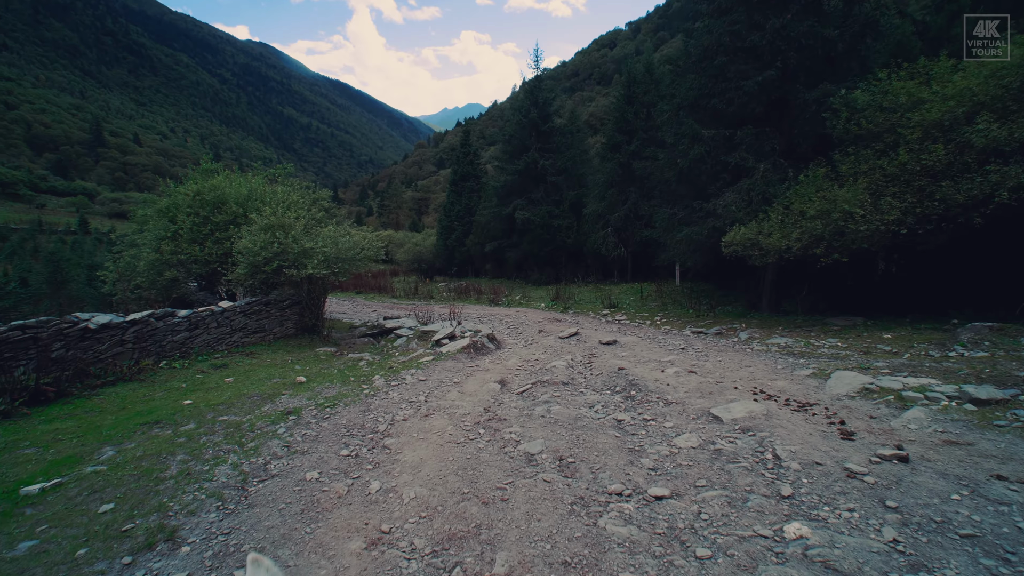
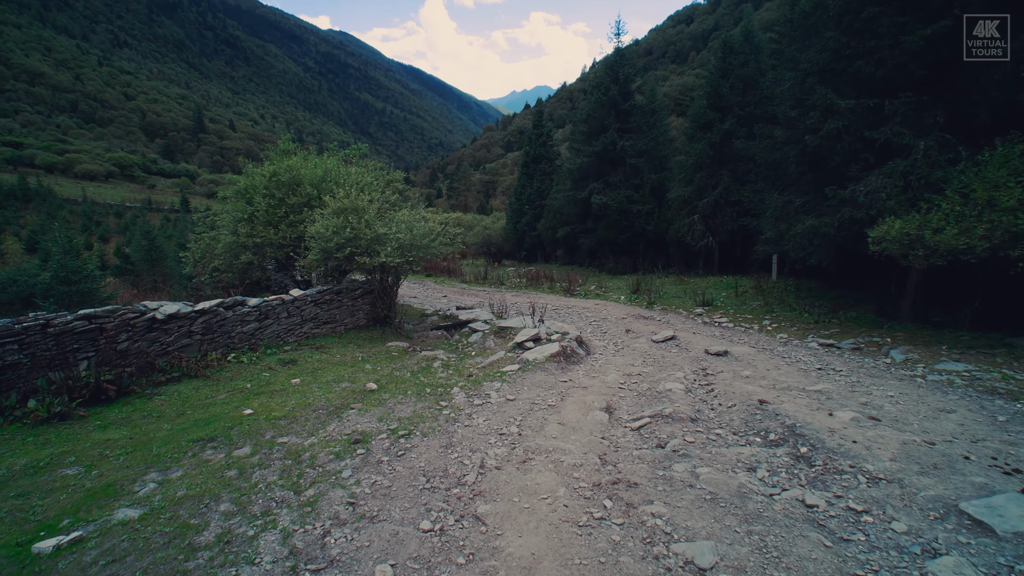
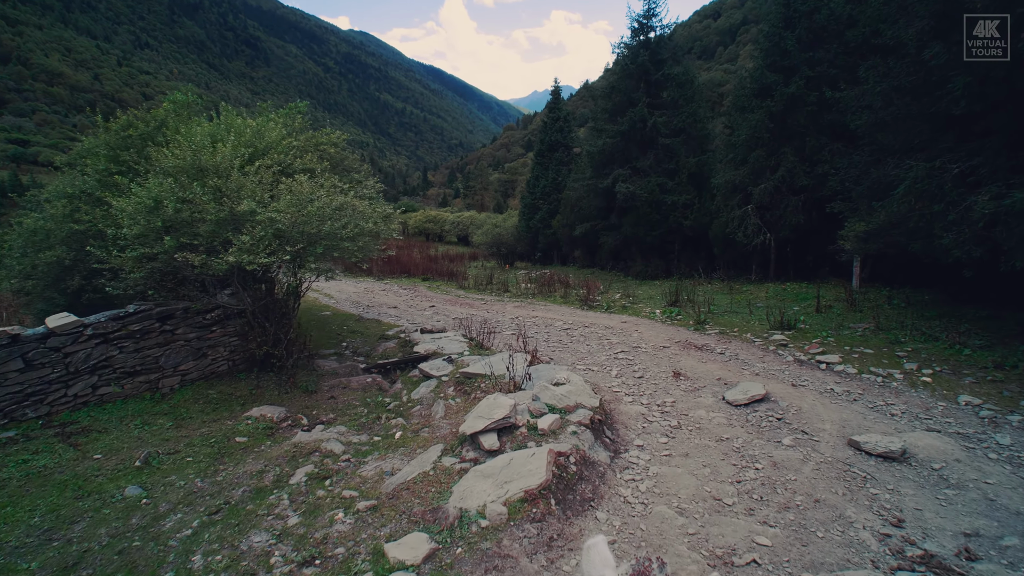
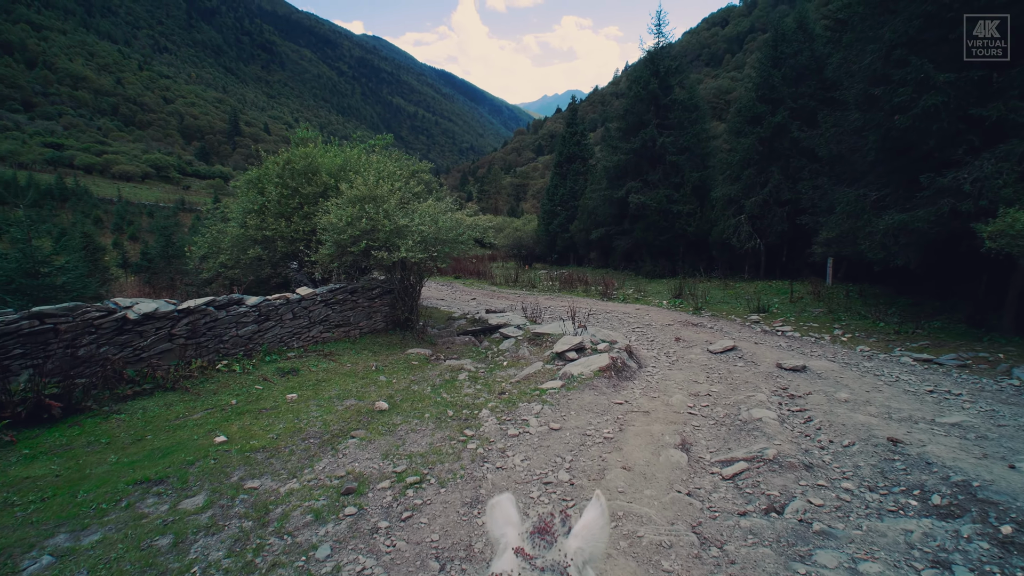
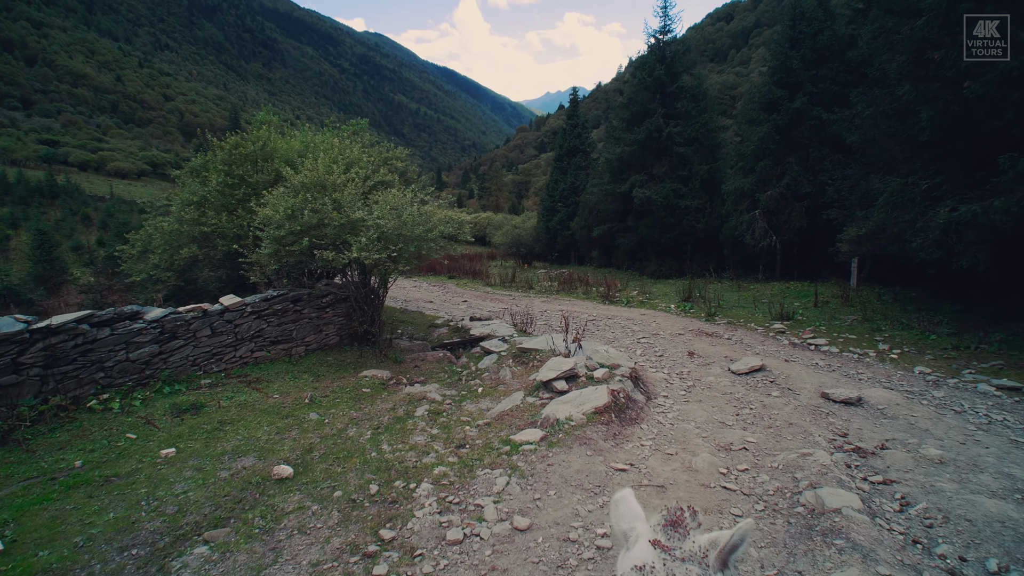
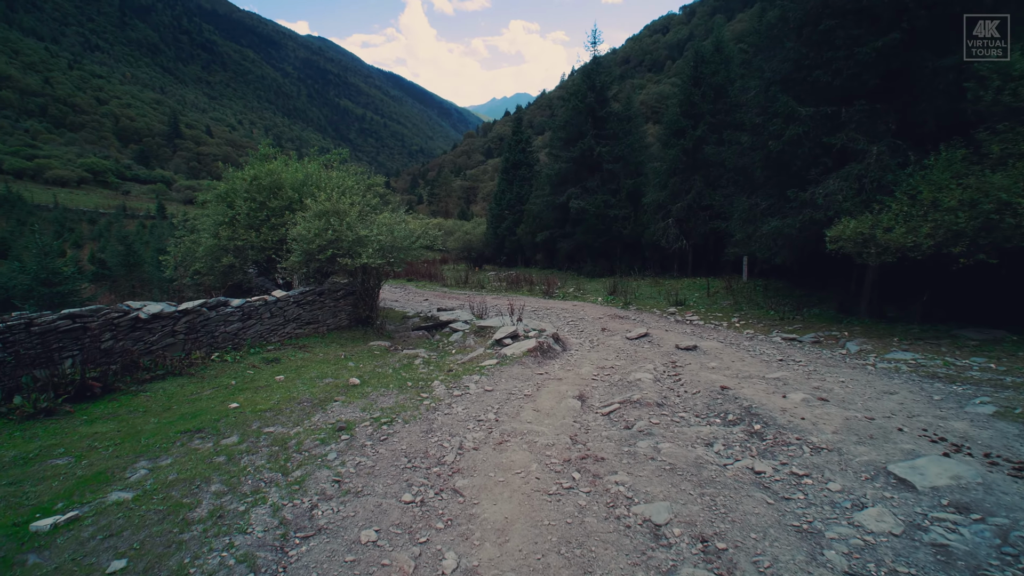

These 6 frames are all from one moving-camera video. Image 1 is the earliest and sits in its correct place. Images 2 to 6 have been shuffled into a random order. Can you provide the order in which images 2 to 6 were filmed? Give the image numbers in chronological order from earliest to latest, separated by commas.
6, 2, 4, 5, 3
